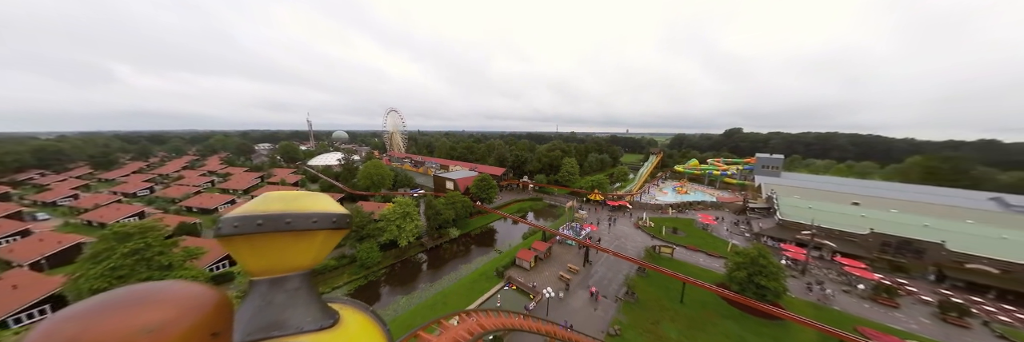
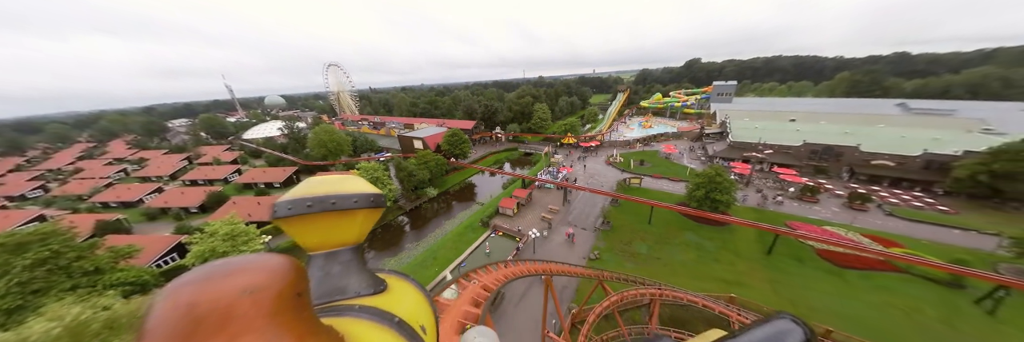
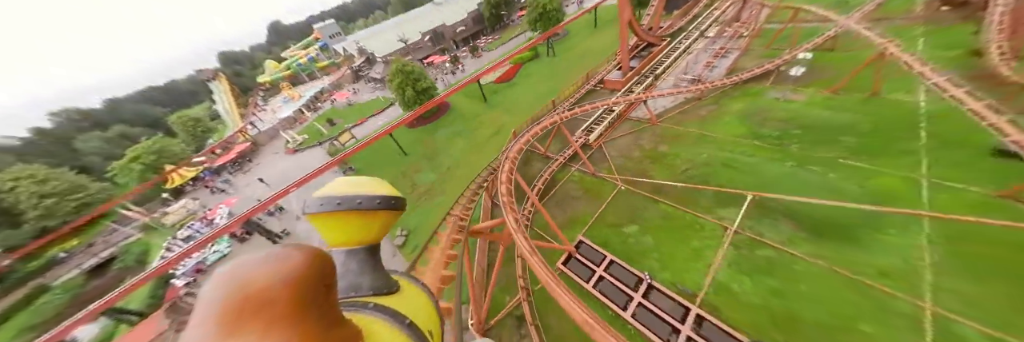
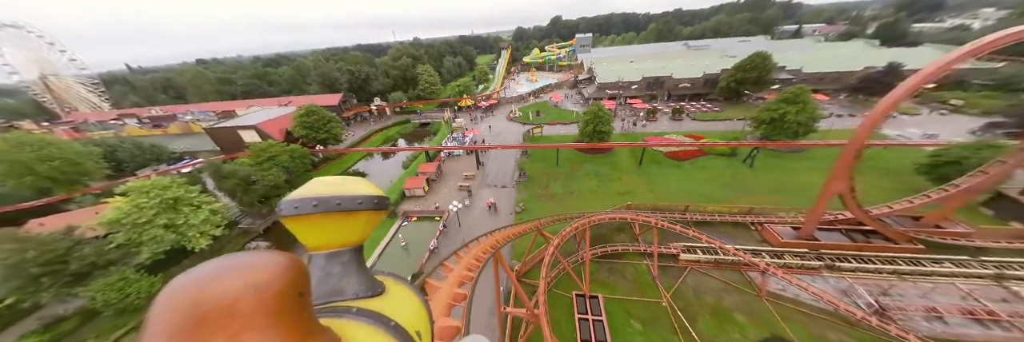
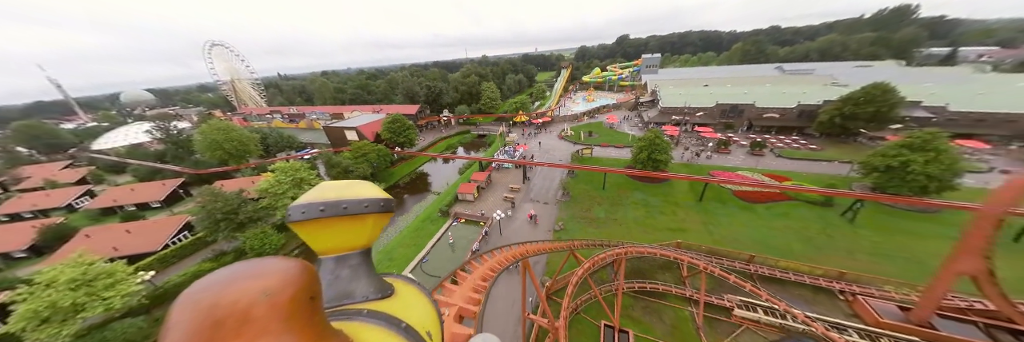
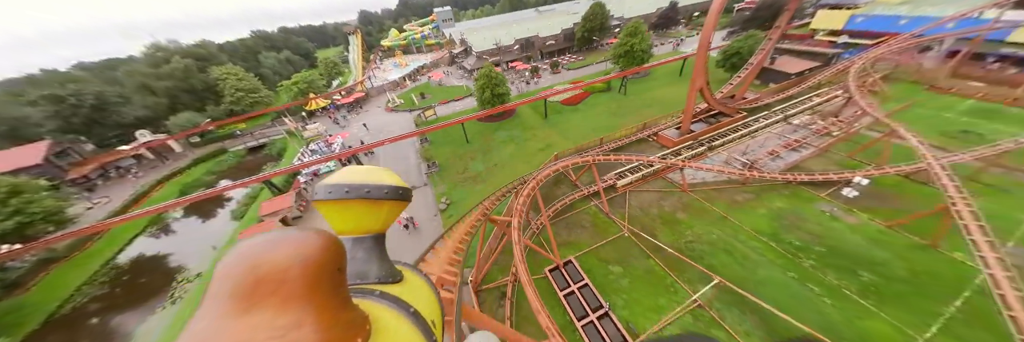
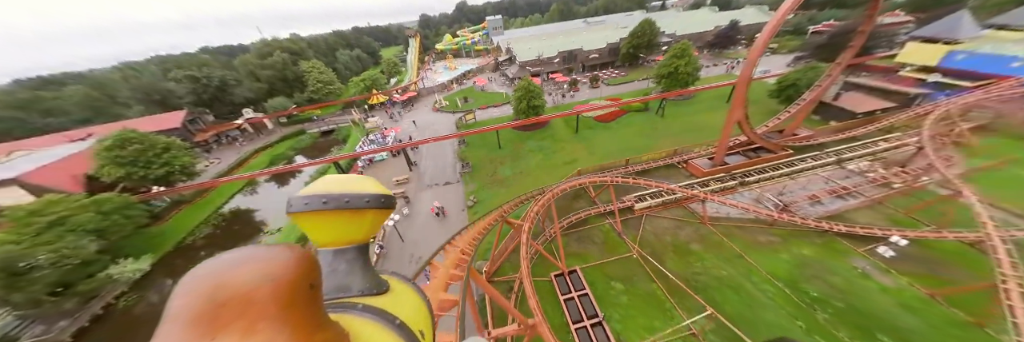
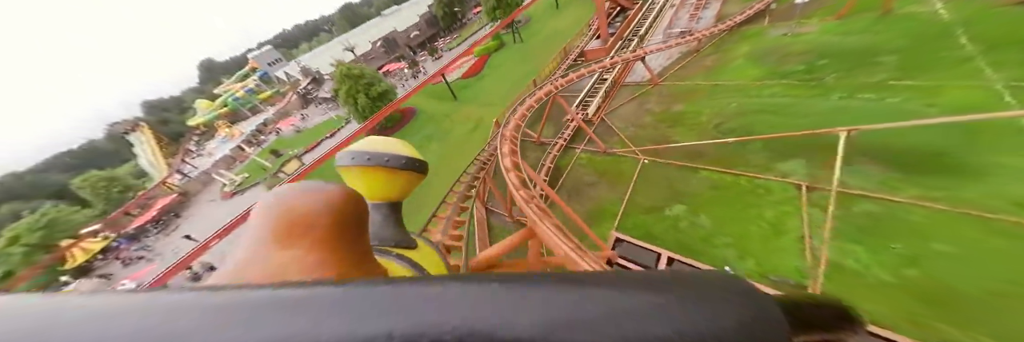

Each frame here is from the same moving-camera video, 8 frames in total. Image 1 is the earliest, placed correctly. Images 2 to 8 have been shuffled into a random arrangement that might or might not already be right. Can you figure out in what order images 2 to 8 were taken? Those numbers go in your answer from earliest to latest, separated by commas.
2, 5, 4, 7, 6, 3, 8
